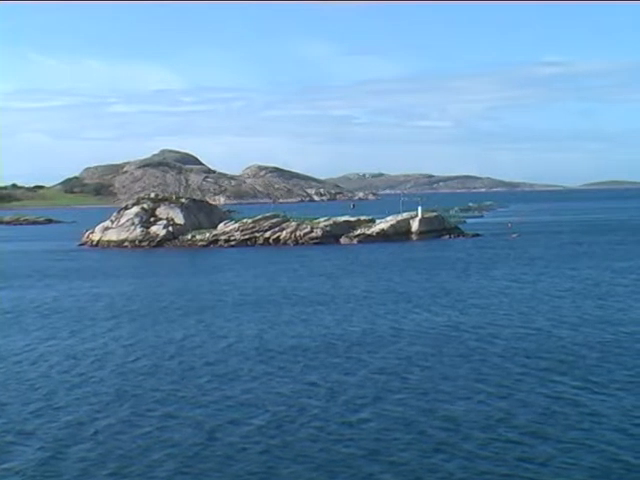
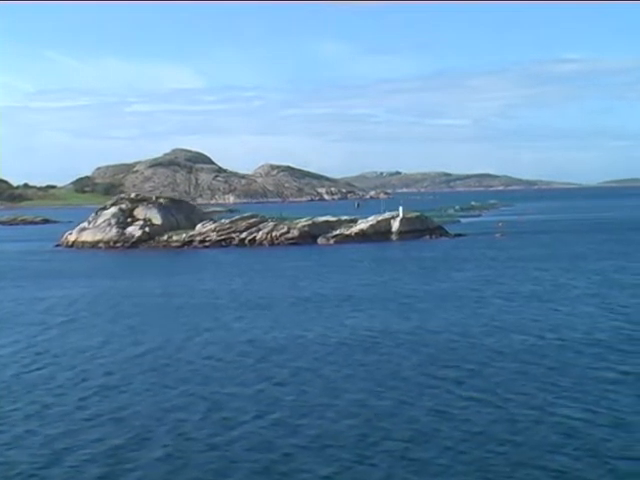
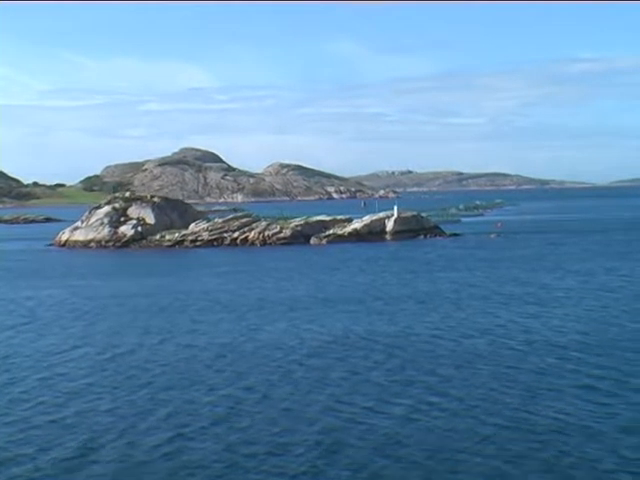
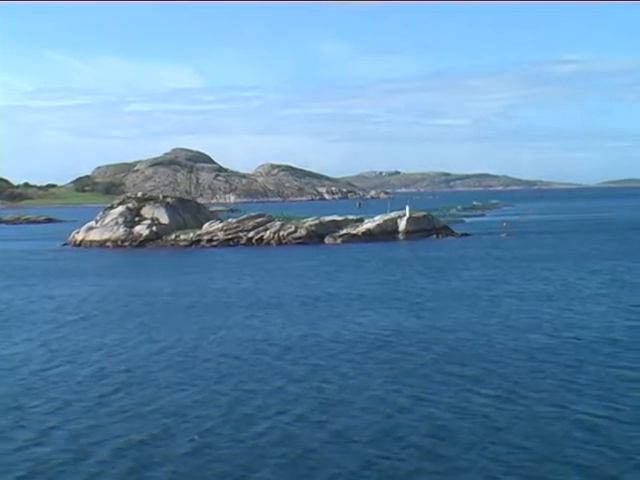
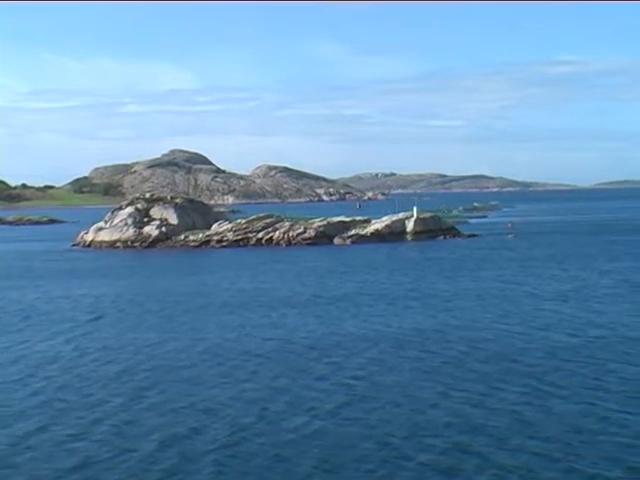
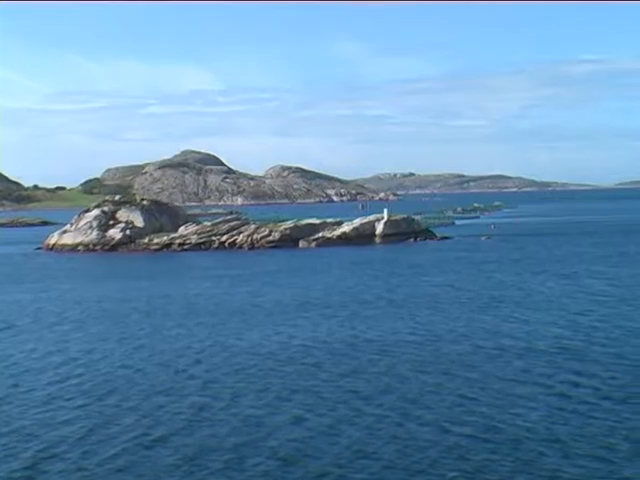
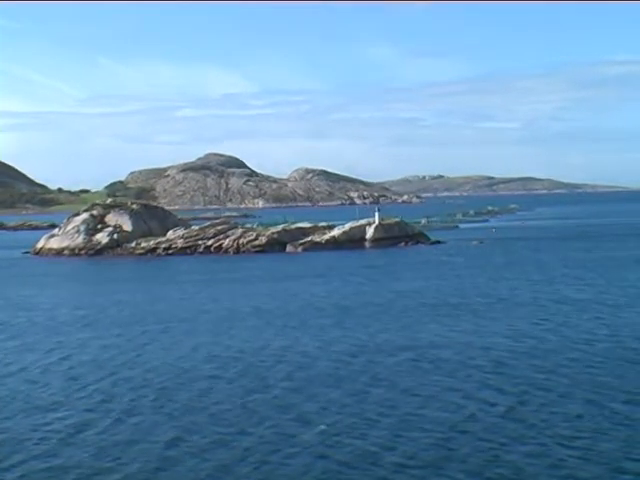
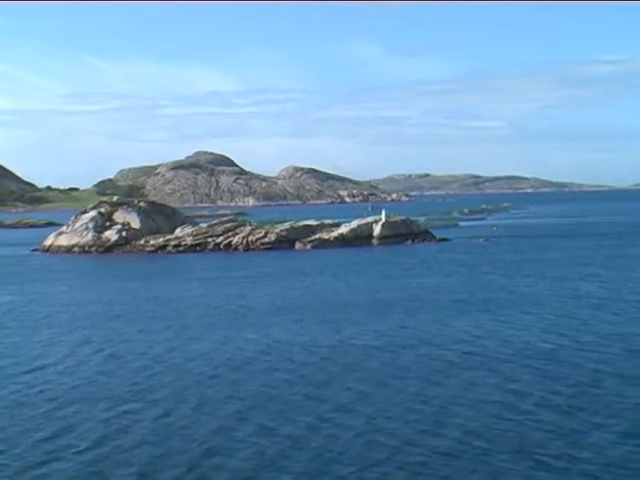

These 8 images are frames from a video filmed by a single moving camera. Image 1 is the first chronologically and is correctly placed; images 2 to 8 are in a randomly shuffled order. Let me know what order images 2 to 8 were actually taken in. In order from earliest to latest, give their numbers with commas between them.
5, 4, 2, 3, 6, 8, 7
